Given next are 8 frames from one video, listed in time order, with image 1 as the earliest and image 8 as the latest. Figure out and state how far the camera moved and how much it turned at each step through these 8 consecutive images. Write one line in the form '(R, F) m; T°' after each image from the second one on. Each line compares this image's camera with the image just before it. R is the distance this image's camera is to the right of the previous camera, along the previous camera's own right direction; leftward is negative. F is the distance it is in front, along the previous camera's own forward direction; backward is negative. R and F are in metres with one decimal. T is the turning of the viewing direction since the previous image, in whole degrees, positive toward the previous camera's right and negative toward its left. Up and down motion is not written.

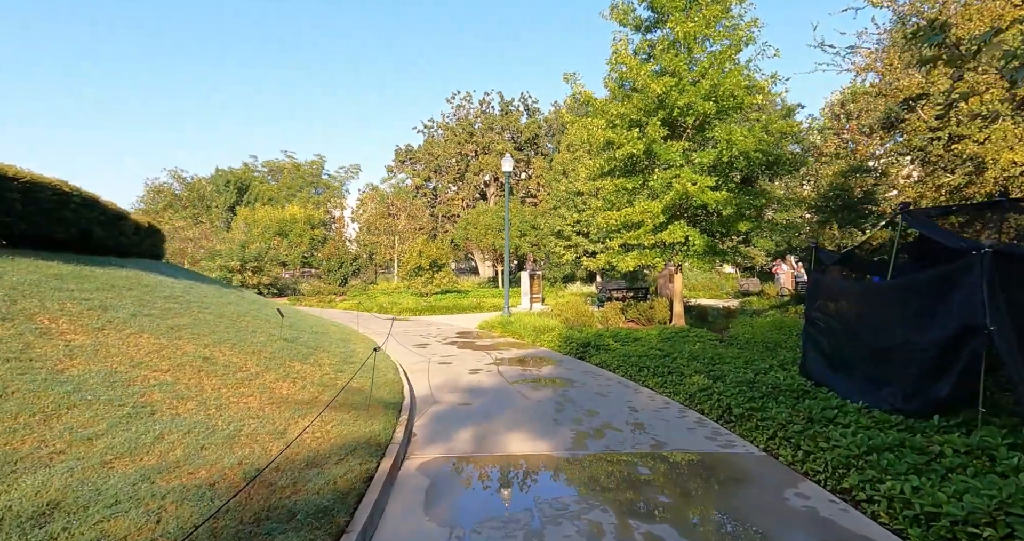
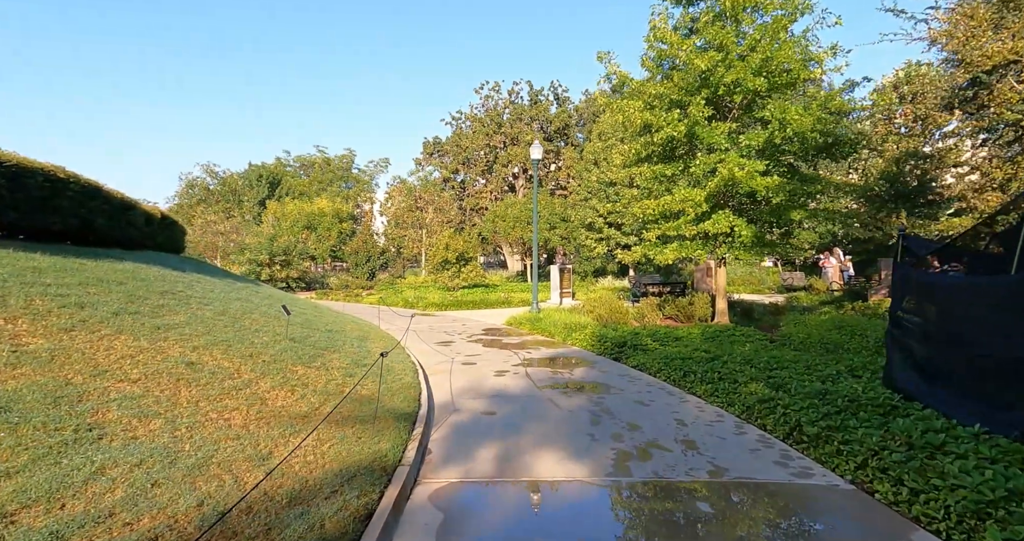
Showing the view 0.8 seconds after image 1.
(0.0, +0.7) m; -3°
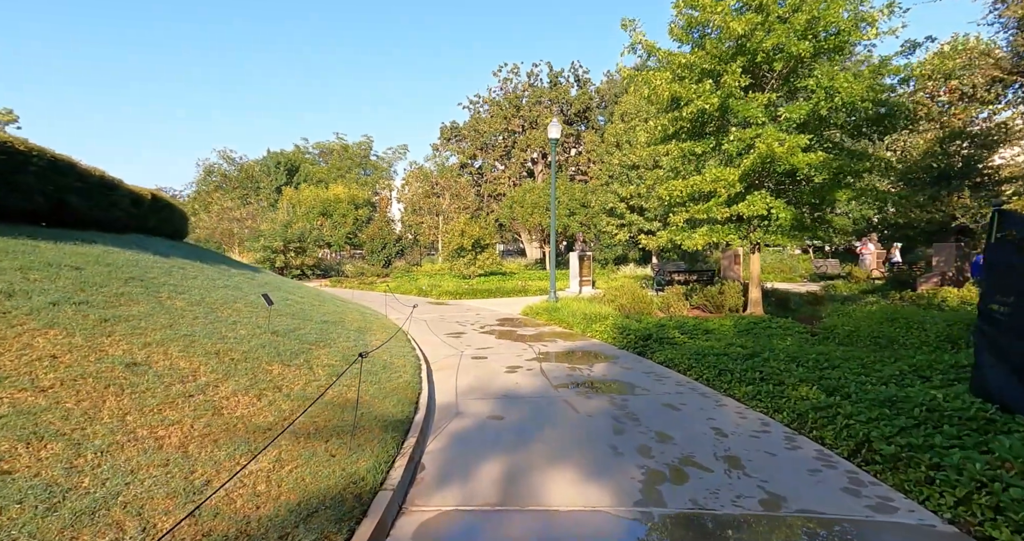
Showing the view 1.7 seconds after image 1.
(+0.1, +0.7) m; -2°
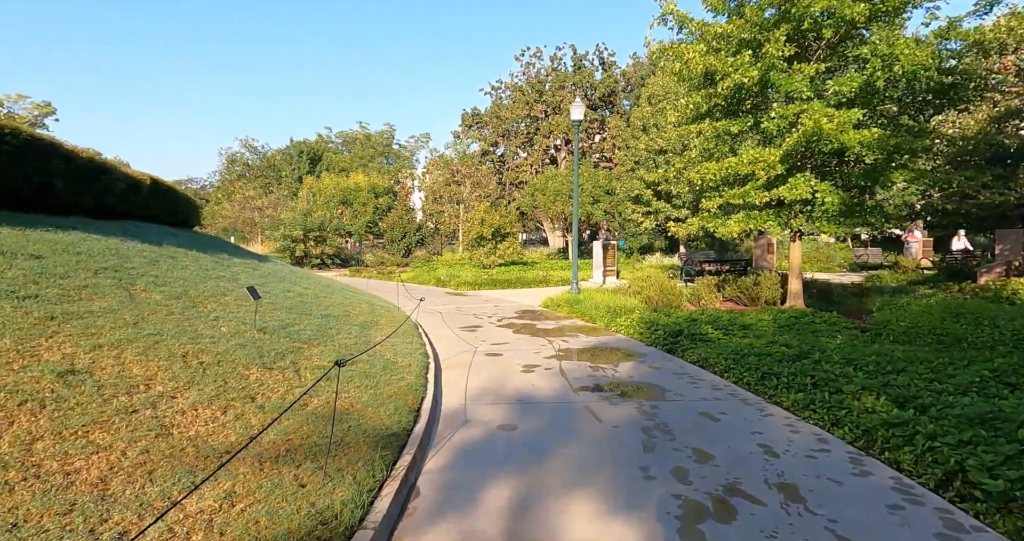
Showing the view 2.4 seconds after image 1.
(+0.1, +0.6) m; -3°
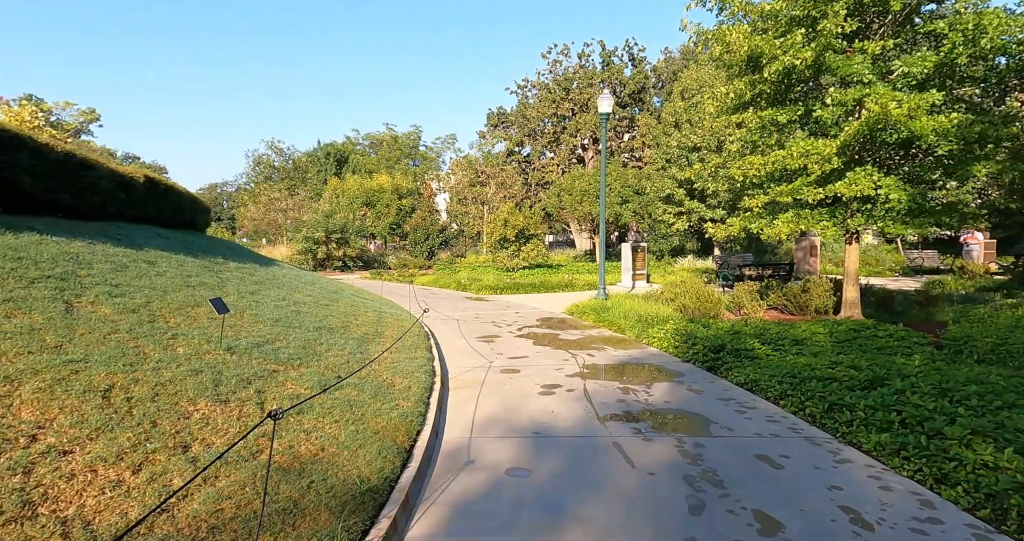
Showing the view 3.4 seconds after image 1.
(+0.1, +0.8) m; -3°
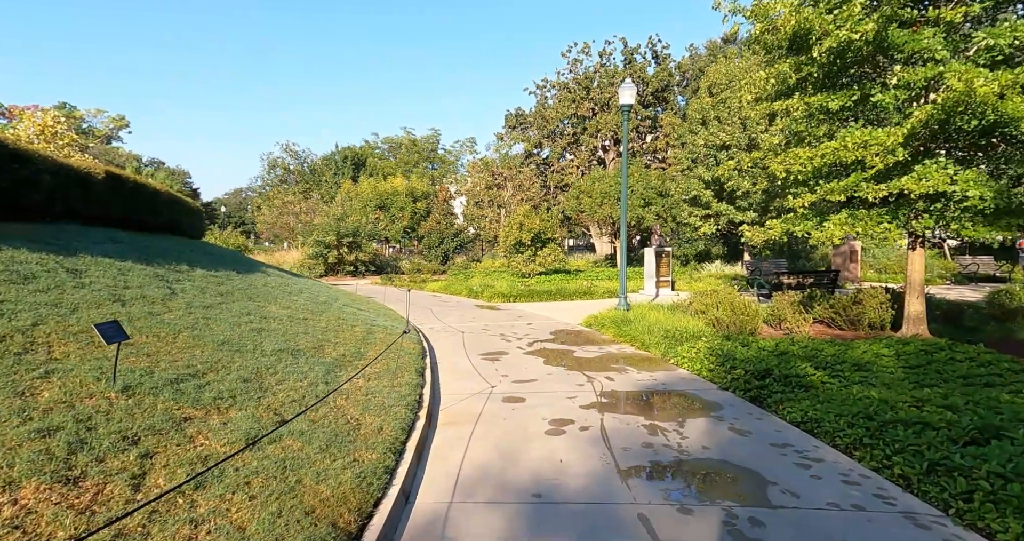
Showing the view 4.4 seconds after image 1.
(+0.2, +1.0) m; -2°
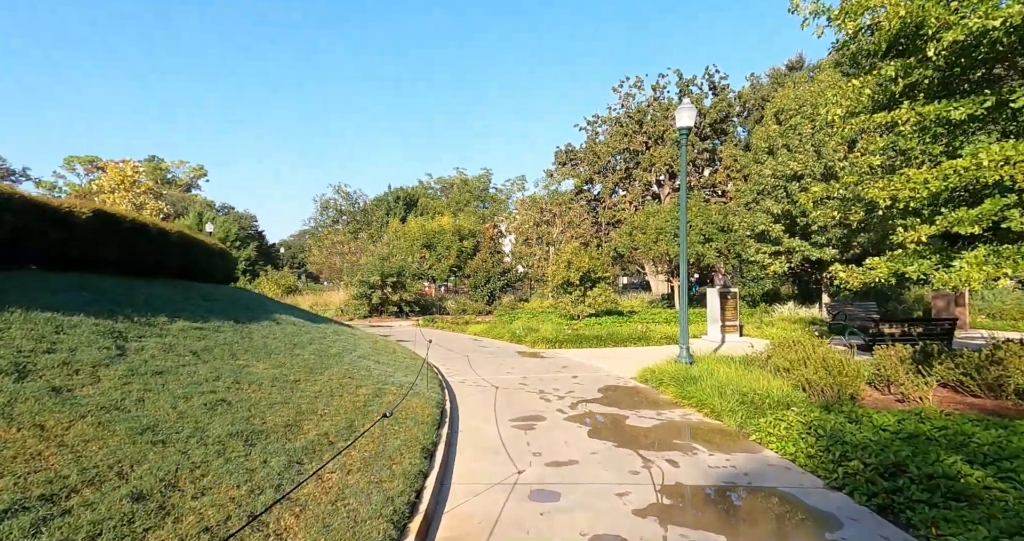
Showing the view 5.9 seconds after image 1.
(+0.2, +1.2) m; -6°
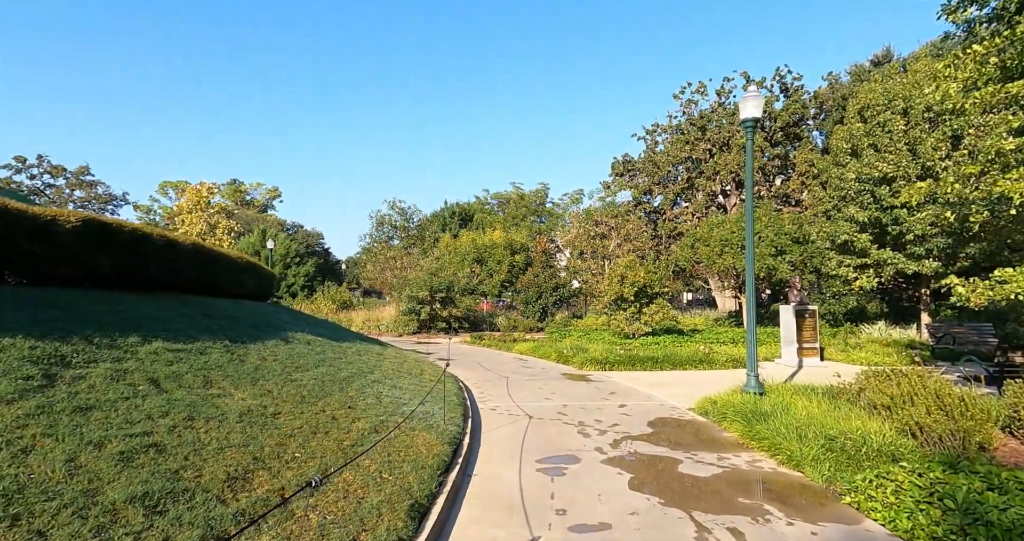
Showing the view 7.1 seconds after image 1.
(+0.3, +1.0) m; -7°
